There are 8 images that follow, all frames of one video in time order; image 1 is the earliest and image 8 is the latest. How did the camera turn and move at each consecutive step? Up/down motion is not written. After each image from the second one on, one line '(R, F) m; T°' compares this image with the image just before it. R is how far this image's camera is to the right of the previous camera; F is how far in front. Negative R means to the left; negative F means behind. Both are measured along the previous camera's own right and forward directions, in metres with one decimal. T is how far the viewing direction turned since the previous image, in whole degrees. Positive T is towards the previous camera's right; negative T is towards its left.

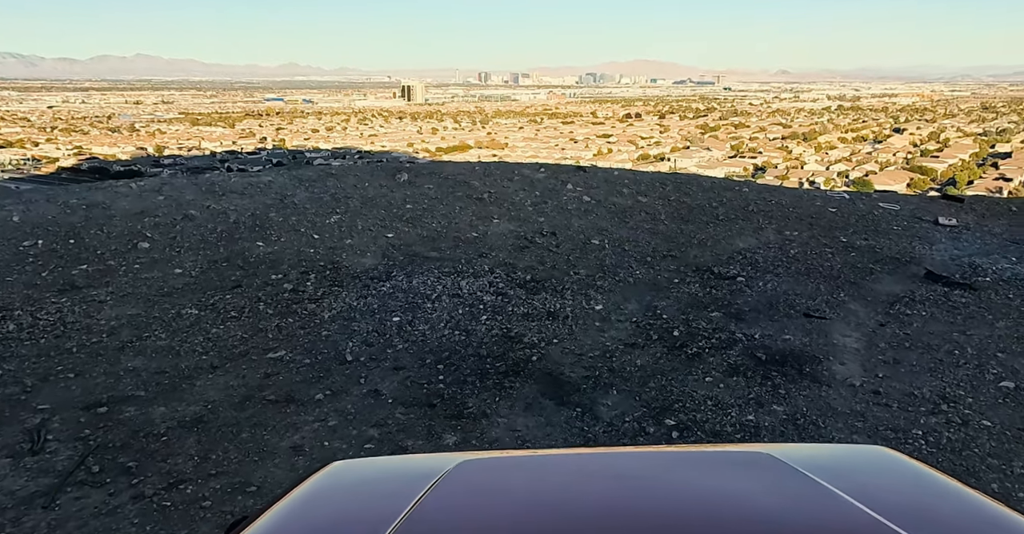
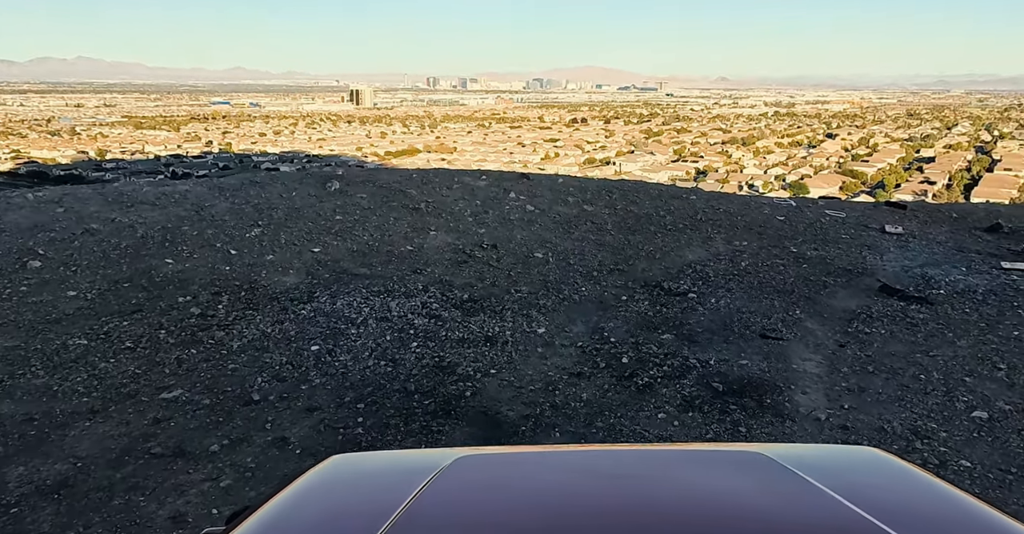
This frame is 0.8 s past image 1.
(+0.1, +0.4) m; +4°
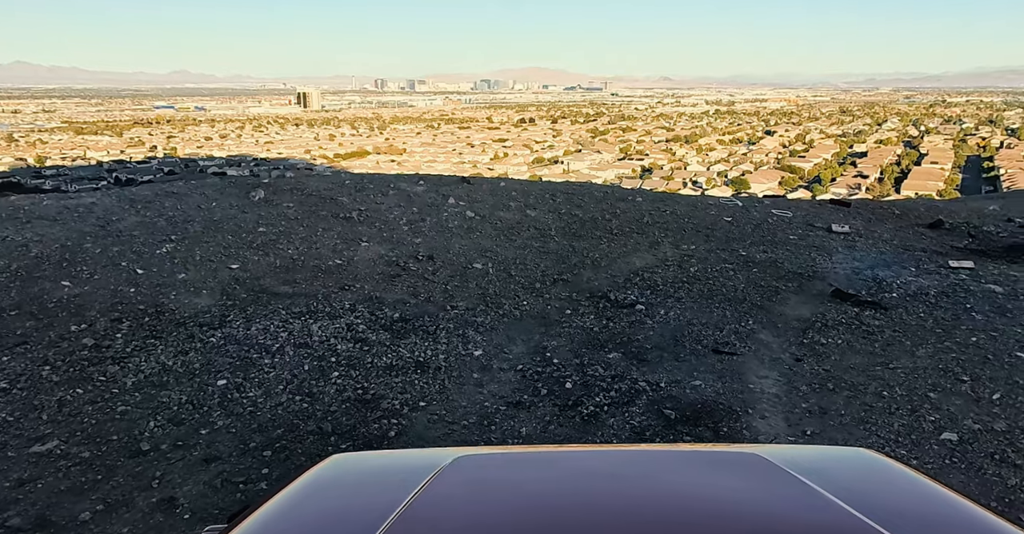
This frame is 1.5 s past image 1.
(+0.1, +0.4) m; +4°
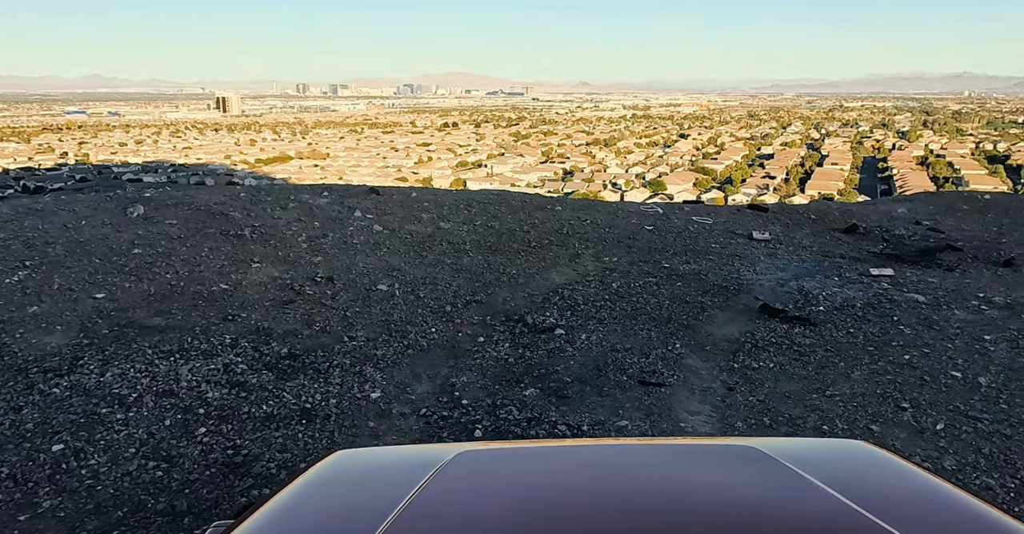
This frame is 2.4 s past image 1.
(+0.1, +0.4) m; +7°
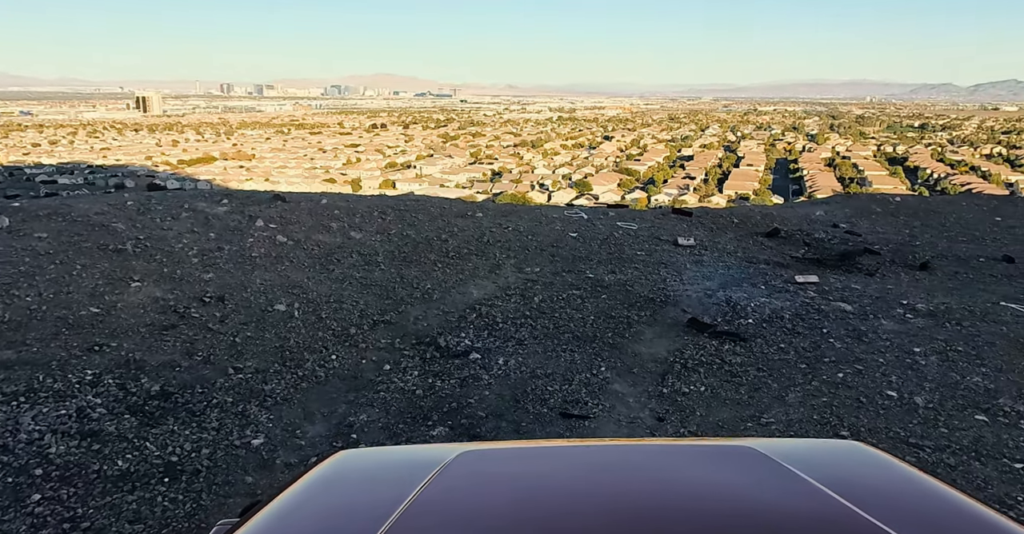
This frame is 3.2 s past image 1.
(+0.1, +0.4) m; +6°
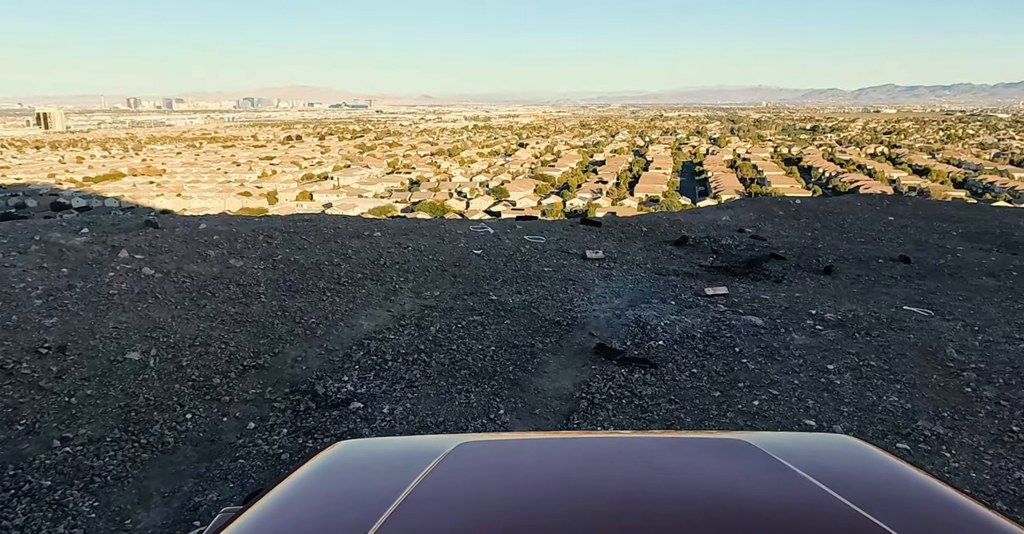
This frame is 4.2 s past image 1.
(+0.2, +0.4) m; +7°
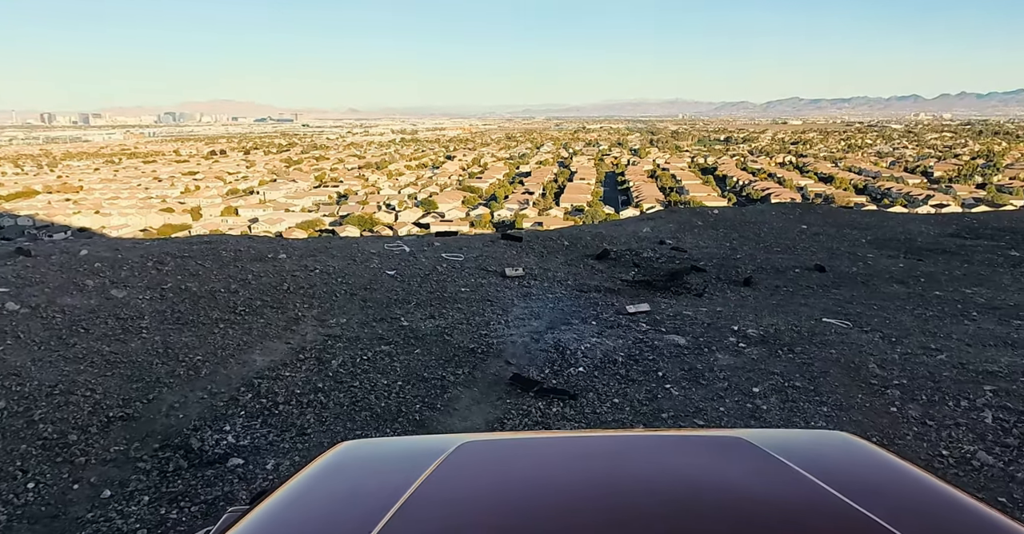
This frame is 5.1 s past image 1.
(+0.1, +0.3) m; +6°
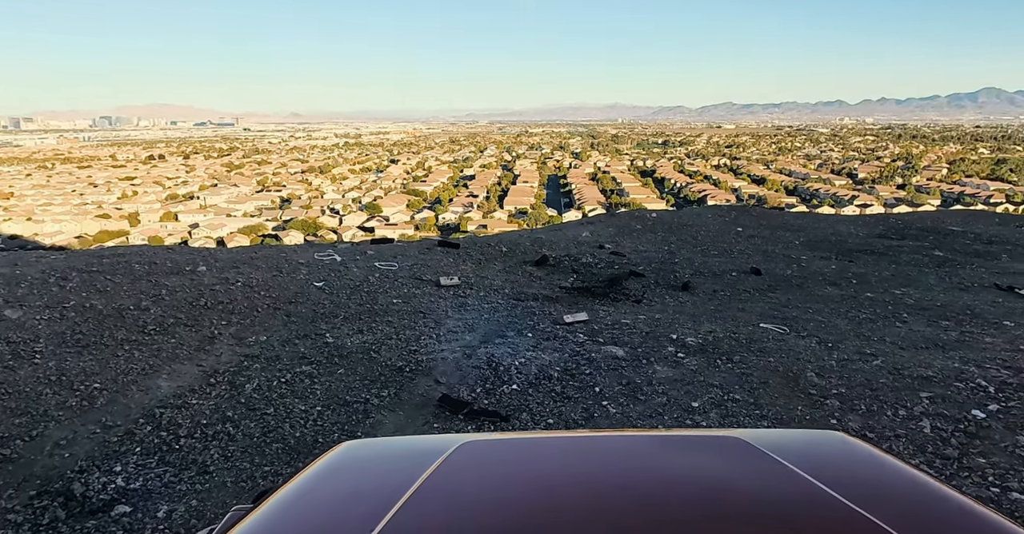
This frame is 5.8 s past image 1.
(+0.1, +0.2) m; +5°
